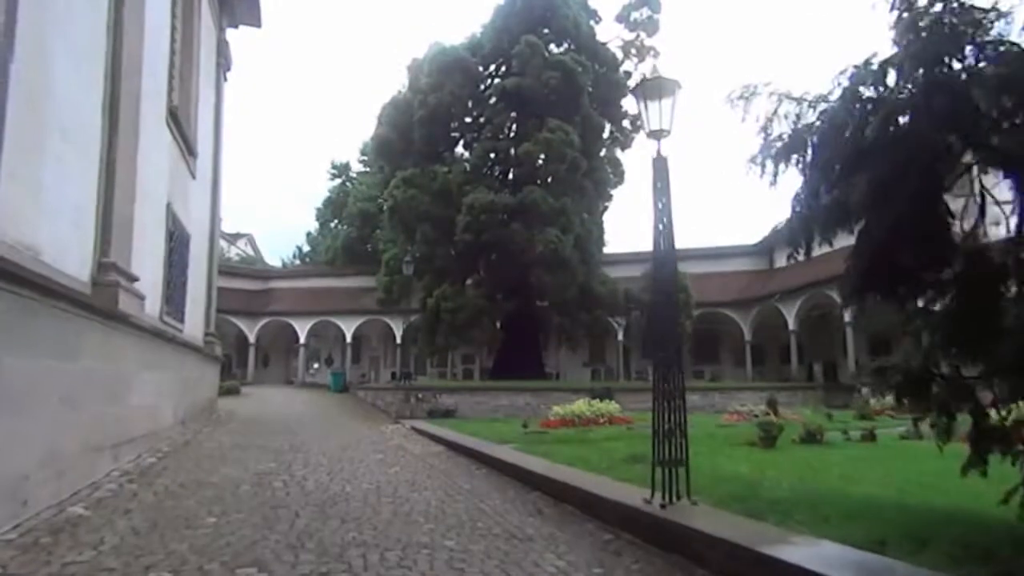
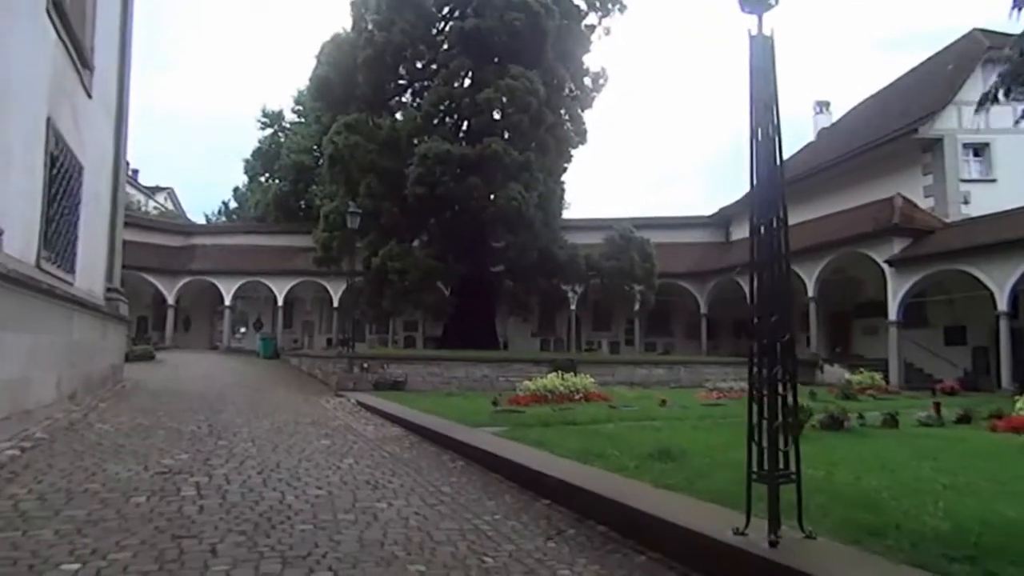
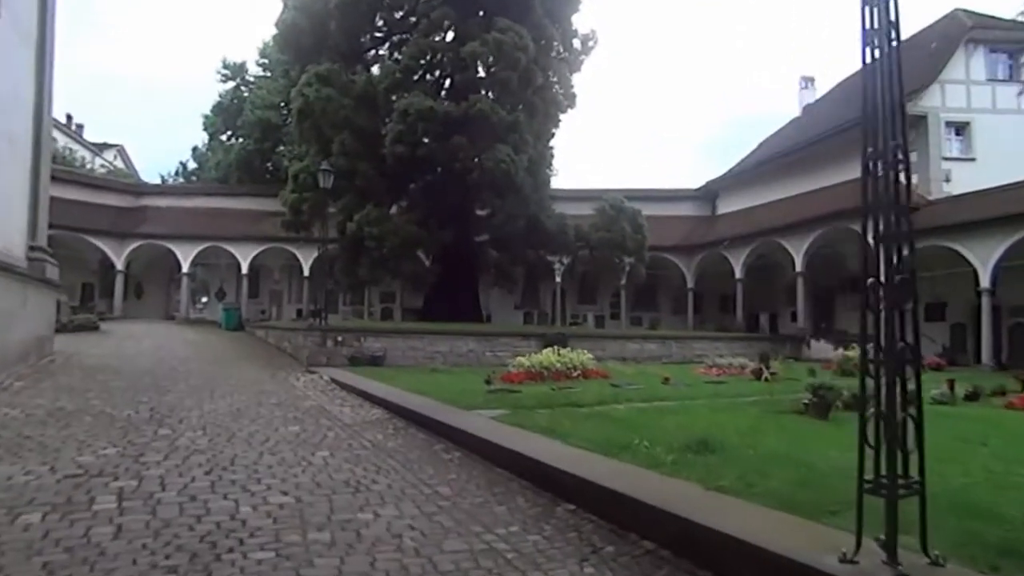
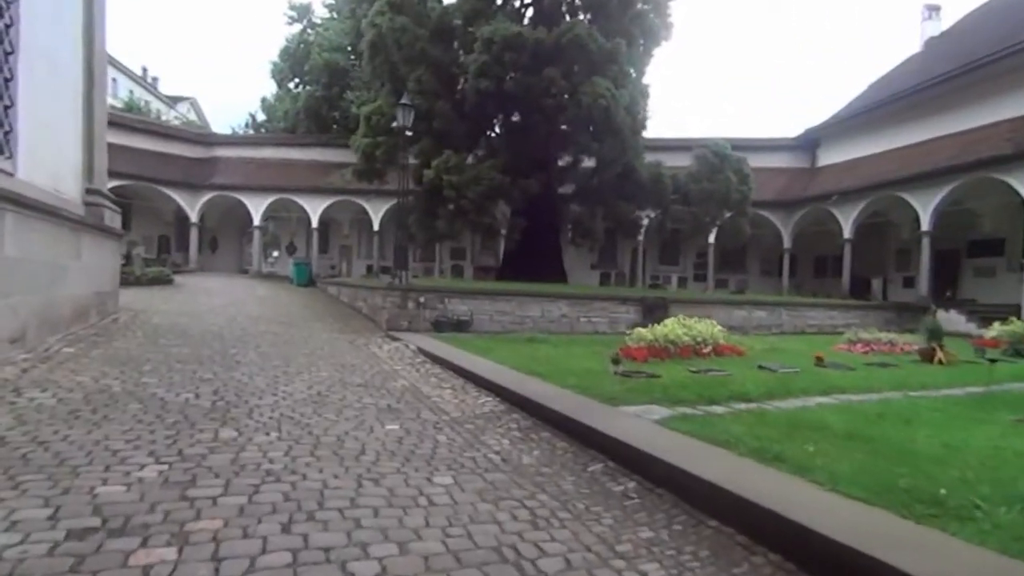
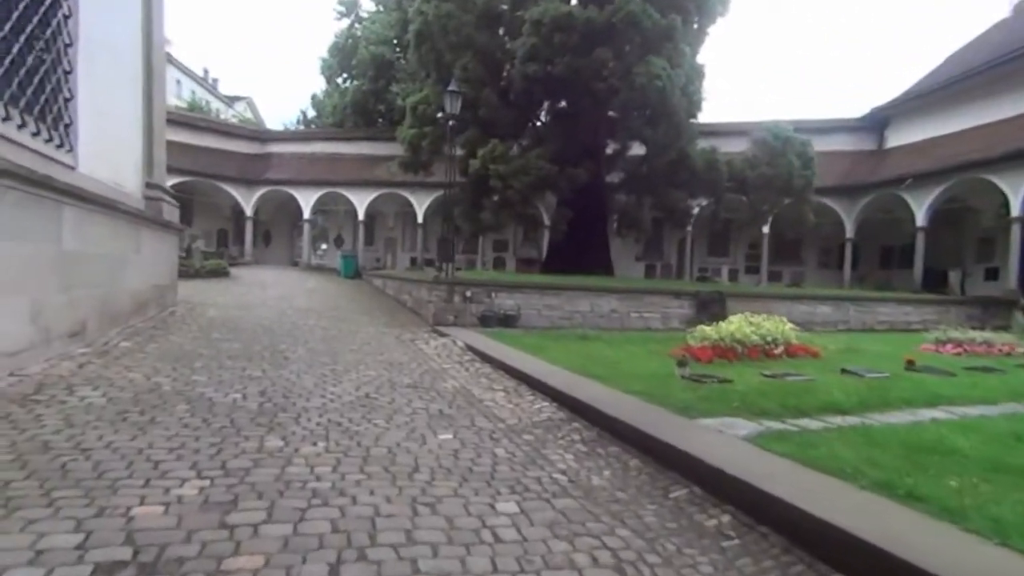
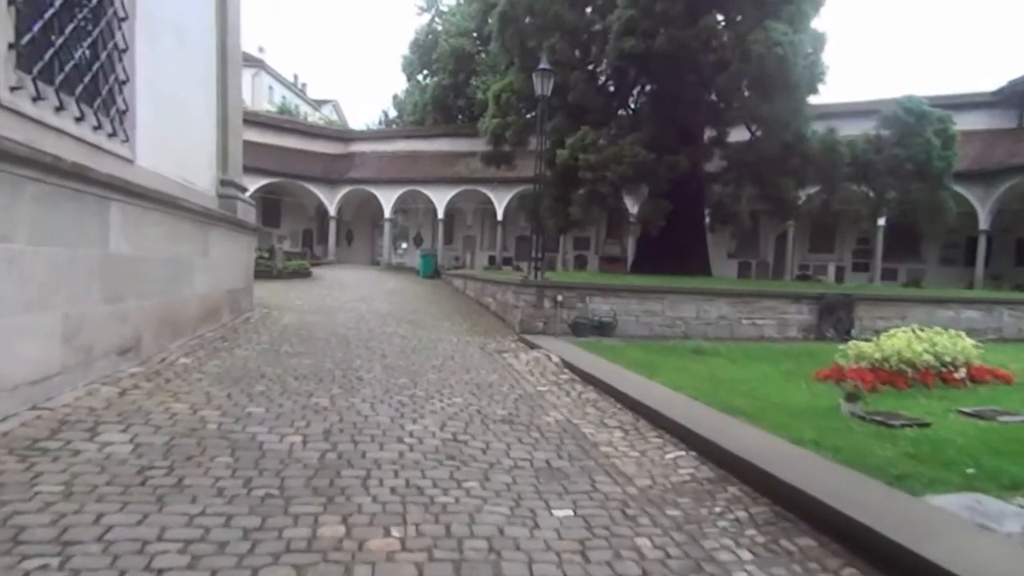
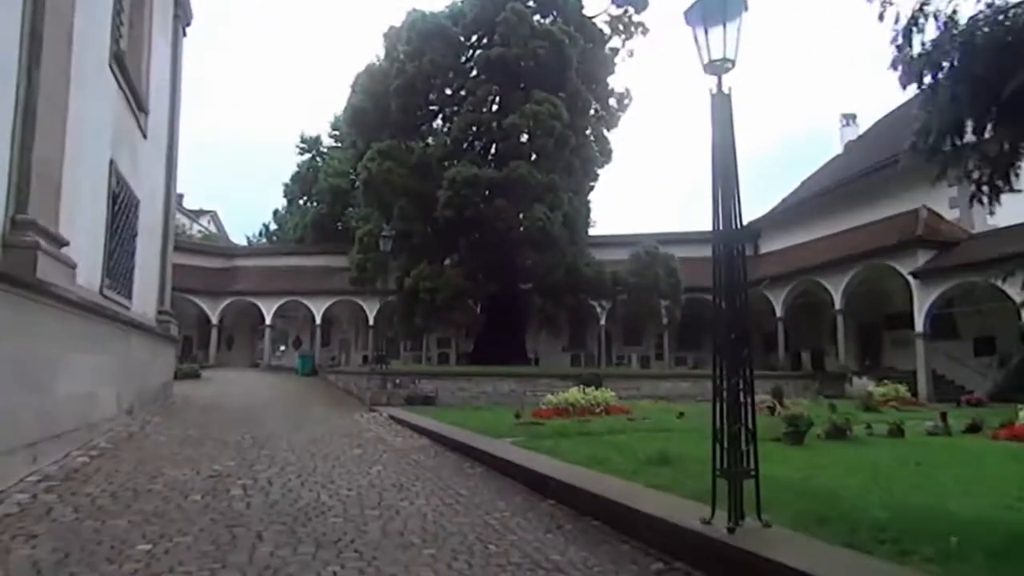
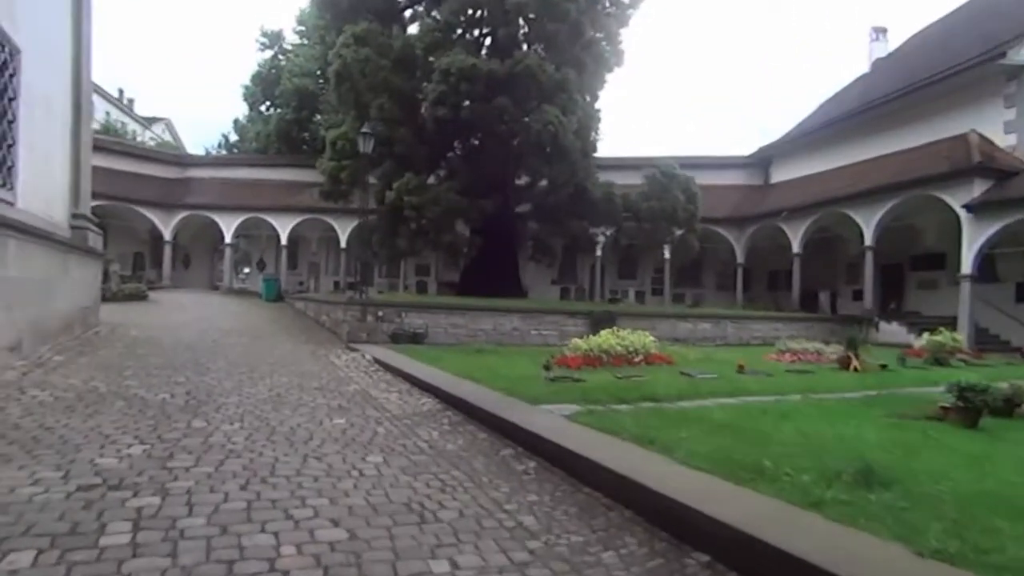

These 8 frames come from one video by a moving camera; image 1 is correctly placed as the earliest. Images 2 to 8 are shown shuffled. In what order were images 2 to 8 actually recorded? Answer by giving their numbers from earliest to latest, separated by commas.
7, 2, 3, 8, 4, 5, 6
